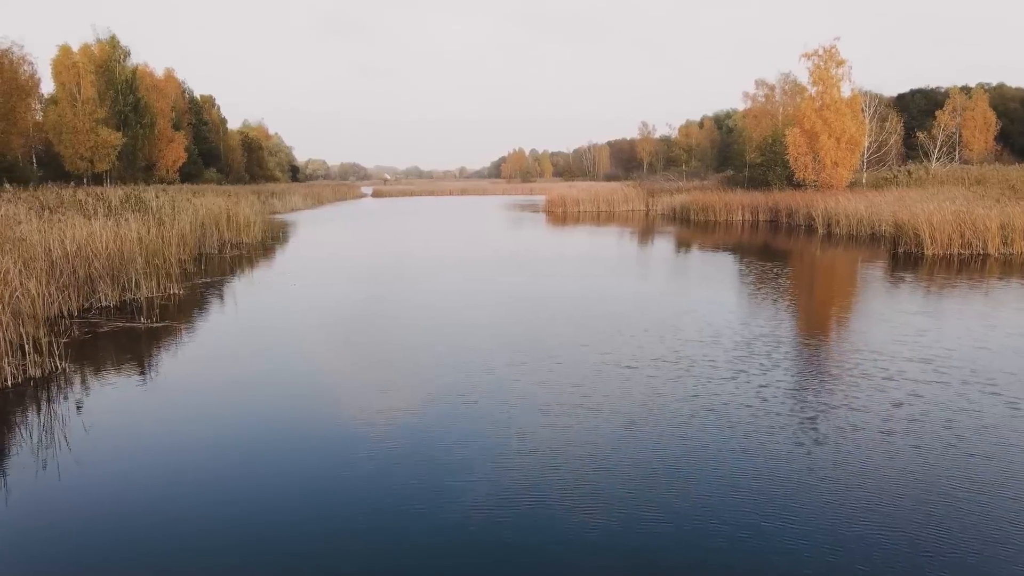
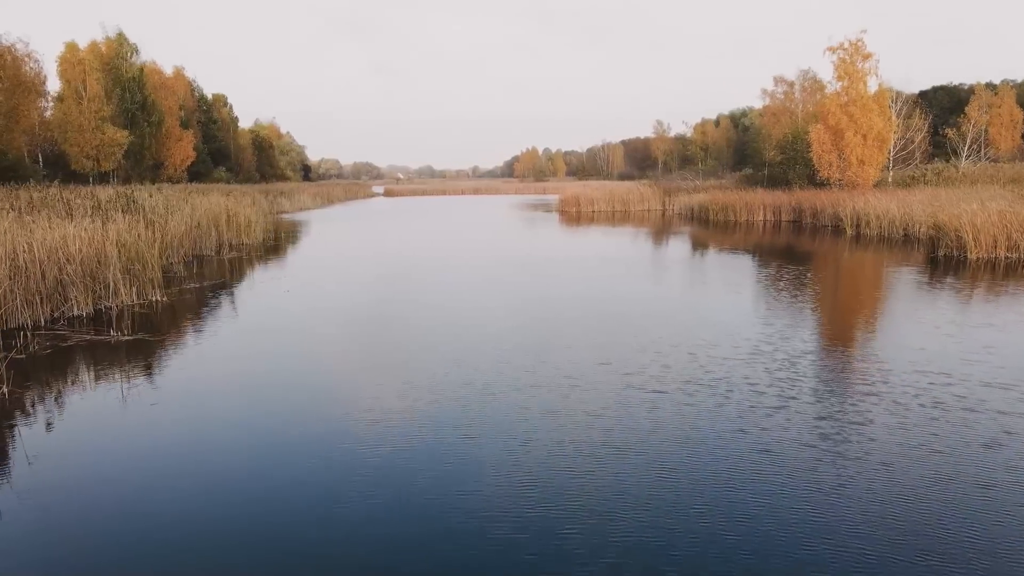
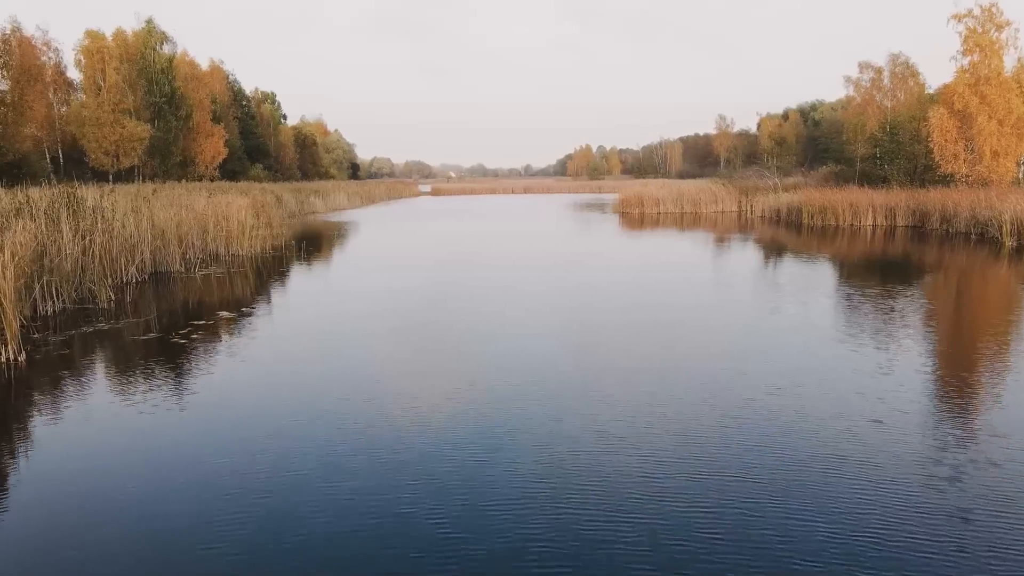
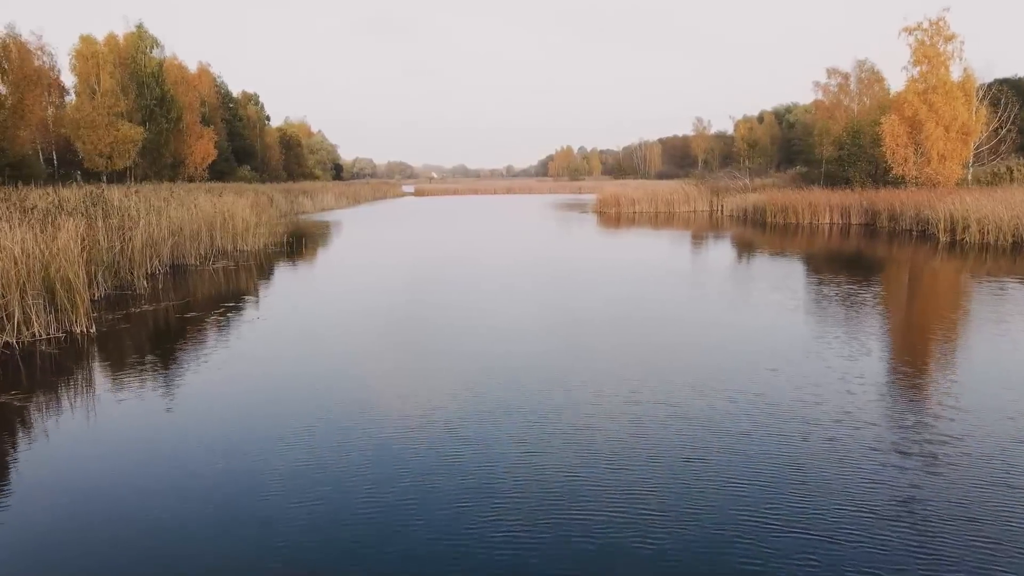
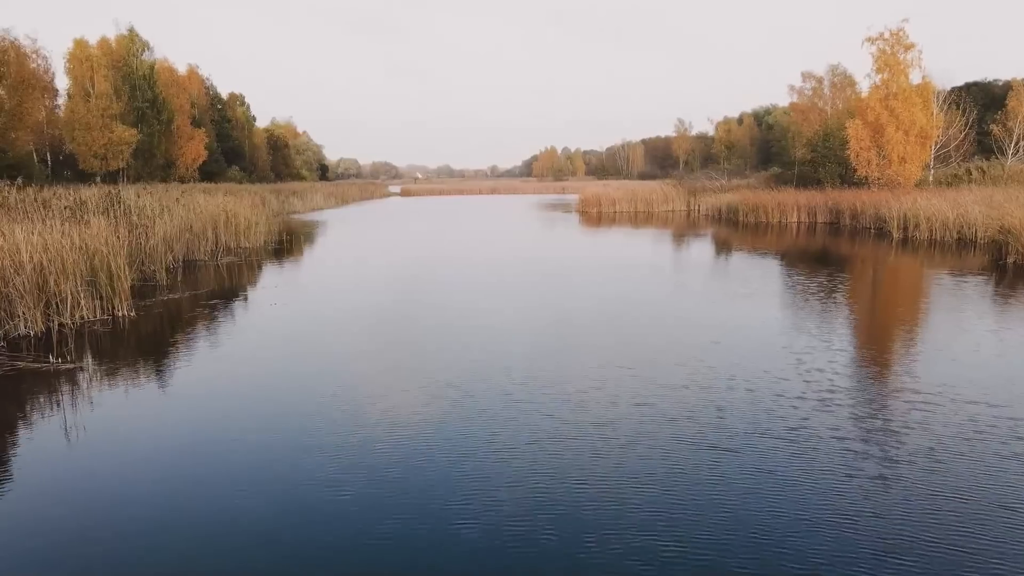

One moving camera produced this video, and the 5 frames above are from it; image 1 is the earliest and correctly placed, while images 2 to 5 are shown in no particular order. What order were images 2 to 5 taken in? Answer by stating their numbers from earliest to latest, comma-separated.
2, 5, 4, 3
